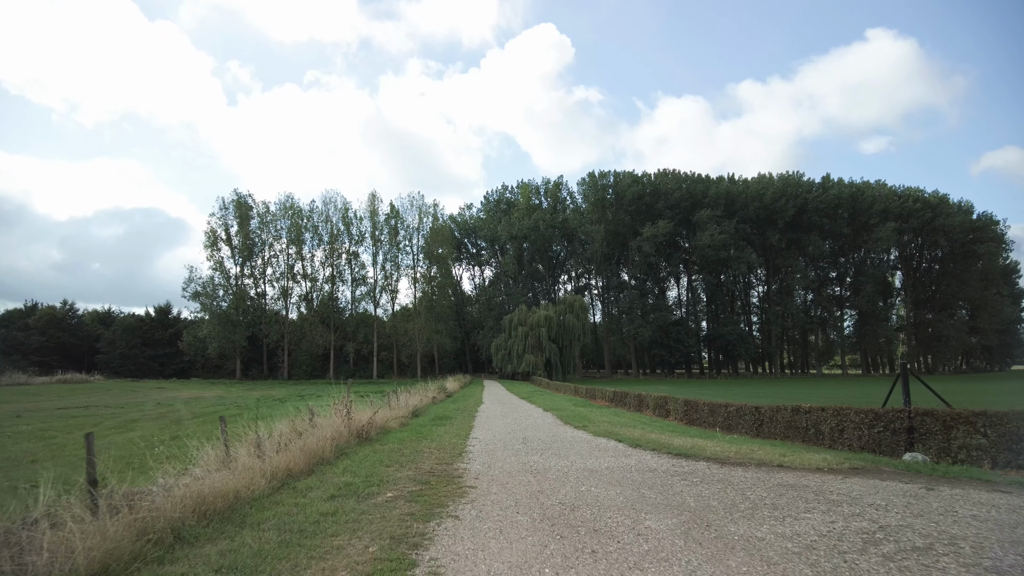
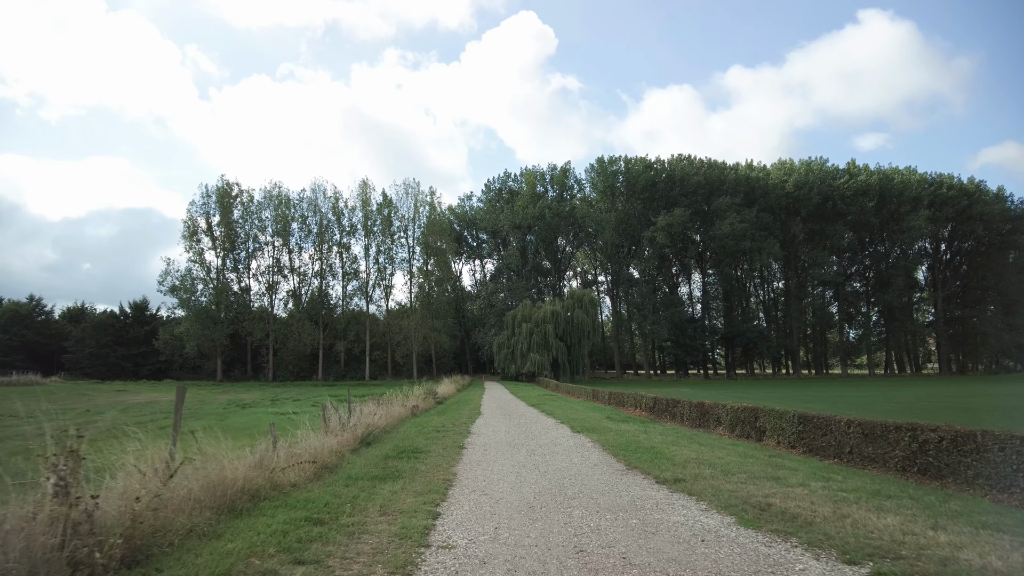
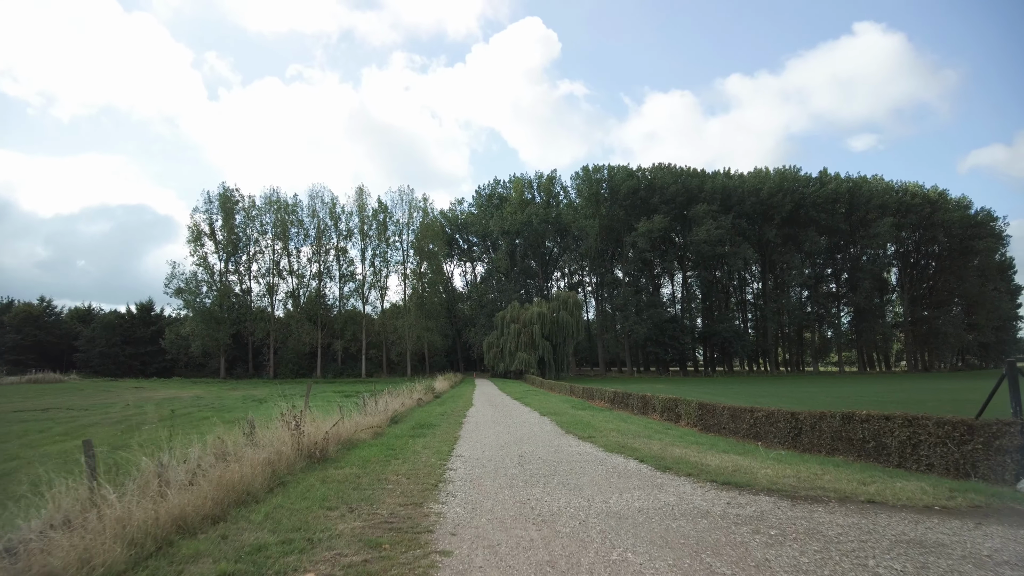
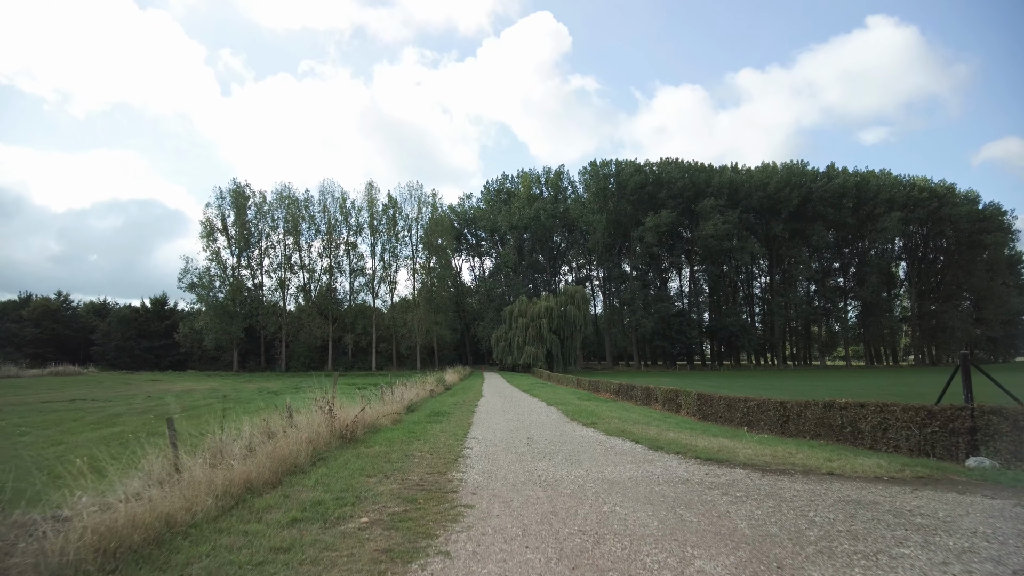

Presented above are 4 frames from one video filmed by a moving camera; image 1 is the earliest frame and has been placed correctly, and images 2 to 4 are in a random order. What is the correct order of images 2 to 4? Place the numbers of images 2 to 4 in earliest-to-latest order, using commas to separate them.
4, 3, 2
